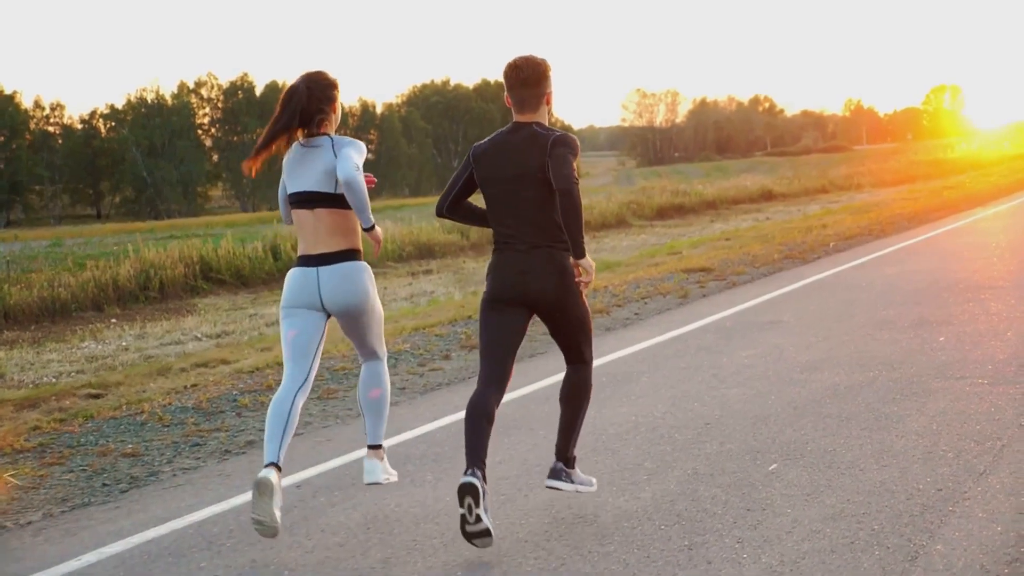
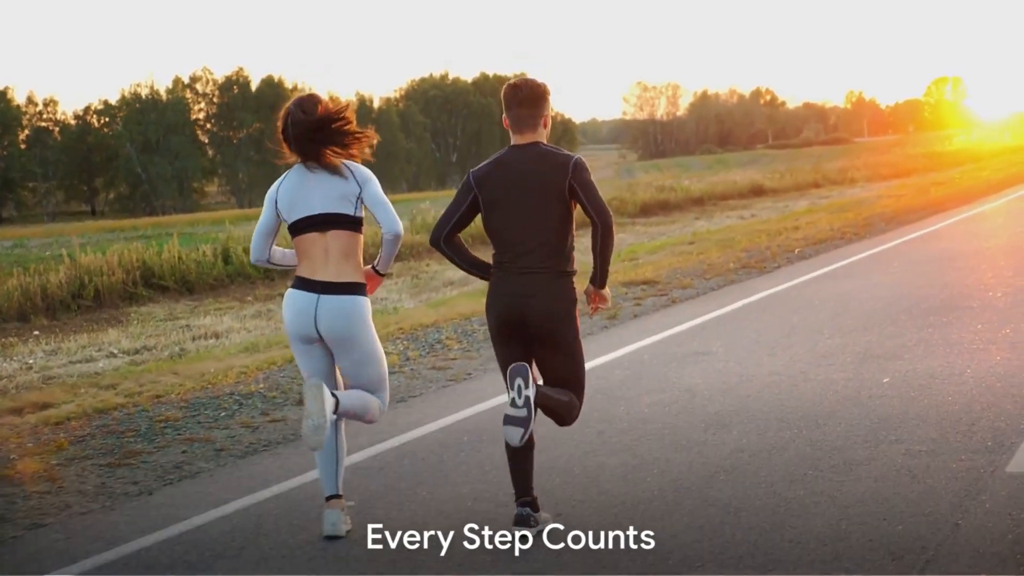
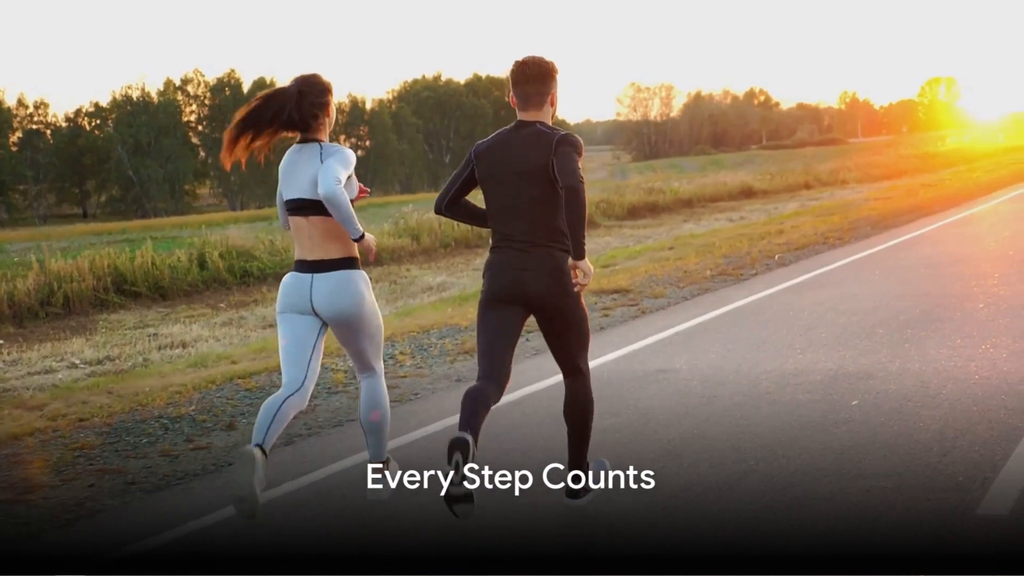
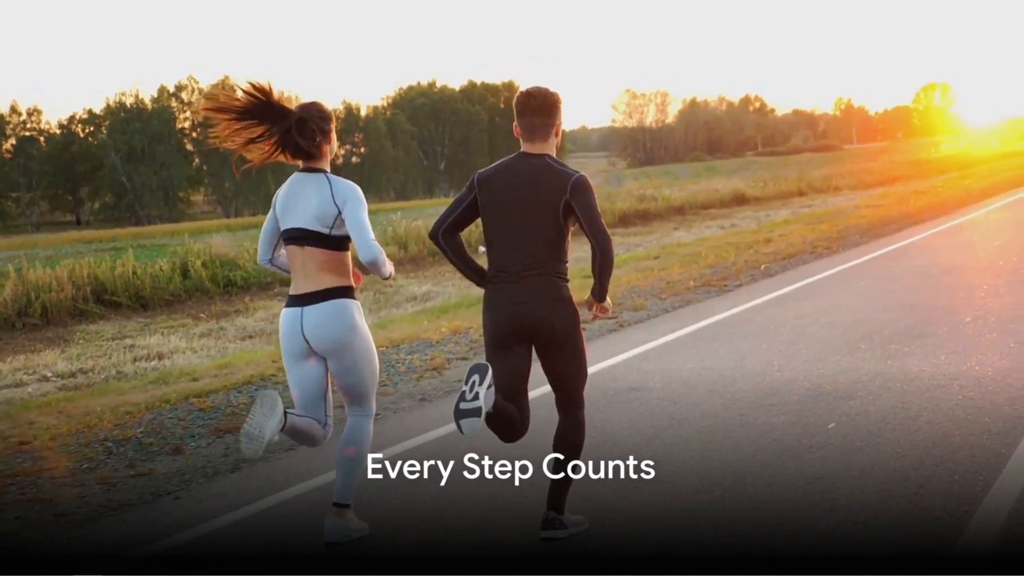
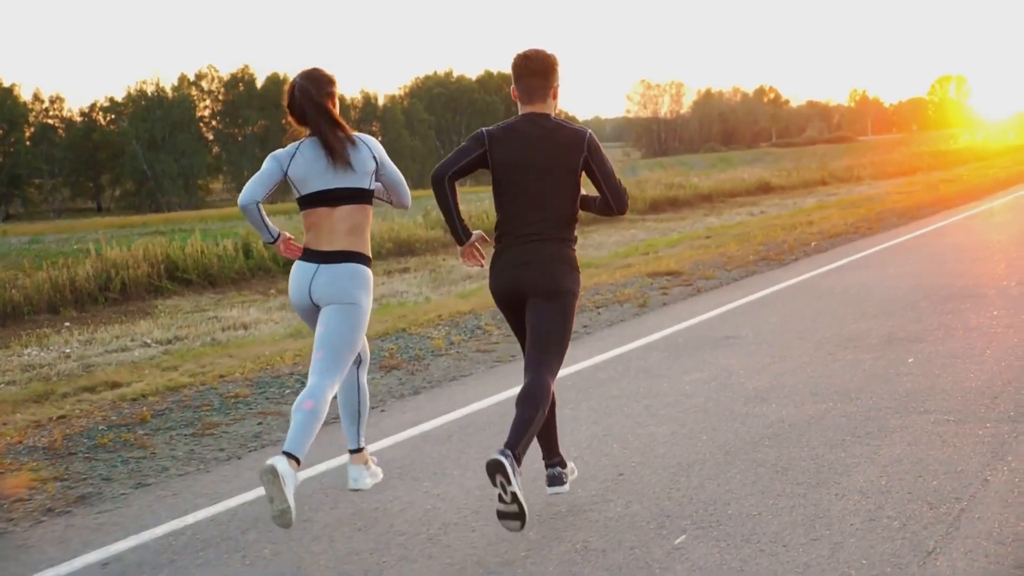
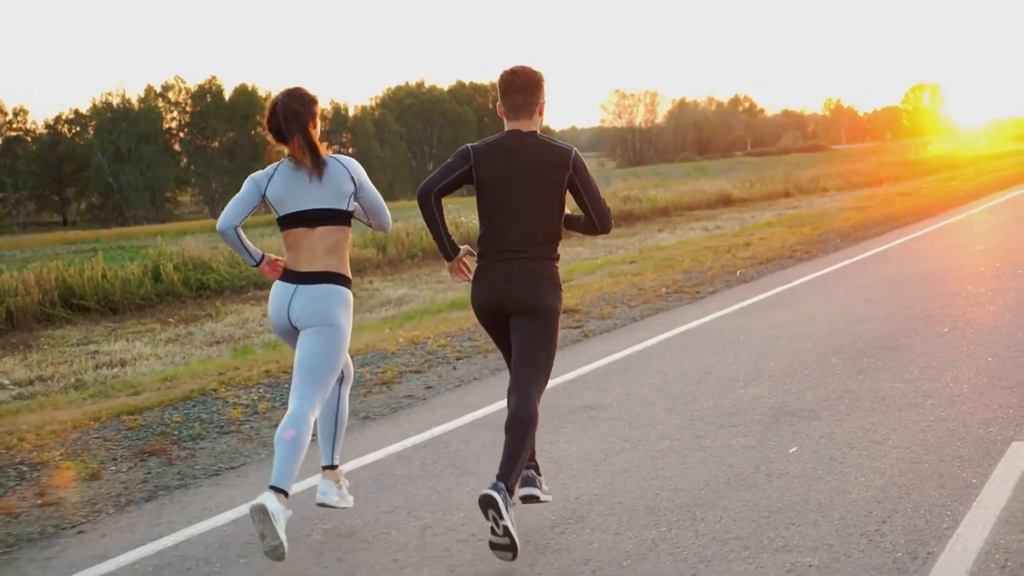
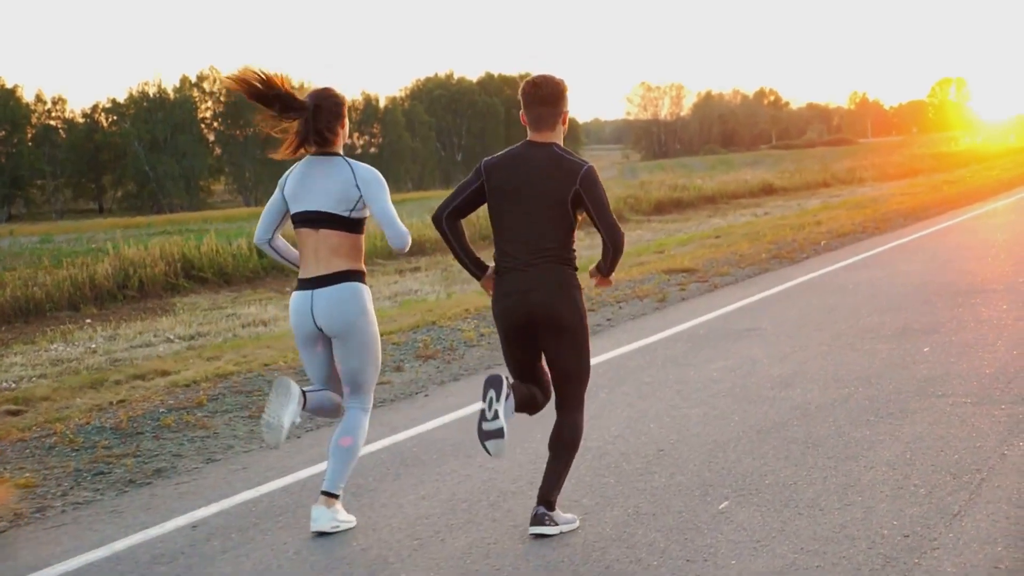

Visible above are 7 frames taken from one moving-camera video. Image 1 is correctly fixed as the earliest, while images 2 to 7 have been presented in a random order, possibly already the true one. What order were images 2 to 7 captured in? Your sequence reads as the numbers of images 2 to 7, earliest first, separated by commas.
7, 5, 2, 3, 4, 6
